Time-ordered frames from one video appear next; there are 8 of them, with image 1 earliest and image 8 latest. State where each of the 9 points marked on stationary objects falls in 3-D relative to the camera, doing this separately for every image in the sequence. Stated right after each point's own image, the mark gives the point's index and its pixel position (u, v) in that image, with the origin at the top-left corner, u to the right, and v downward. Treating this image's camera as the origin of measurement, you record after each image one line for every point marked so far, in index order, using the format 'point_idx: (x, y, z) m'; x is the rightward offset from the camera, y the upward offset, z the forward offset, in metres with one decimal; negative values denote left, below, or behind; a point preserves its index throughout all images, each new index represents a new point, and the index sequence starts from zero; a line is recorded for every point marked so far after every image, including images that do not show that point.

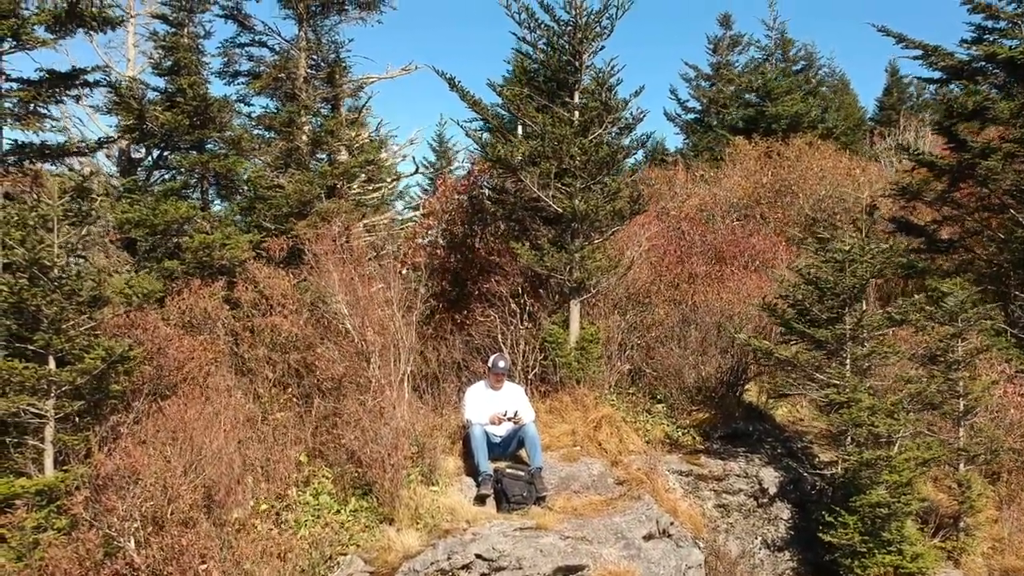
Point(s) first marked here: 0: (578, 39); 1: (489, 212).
0: (+0.7, +2.8, +6.3) m
1: (-0.3, +1.0, +7.0) m
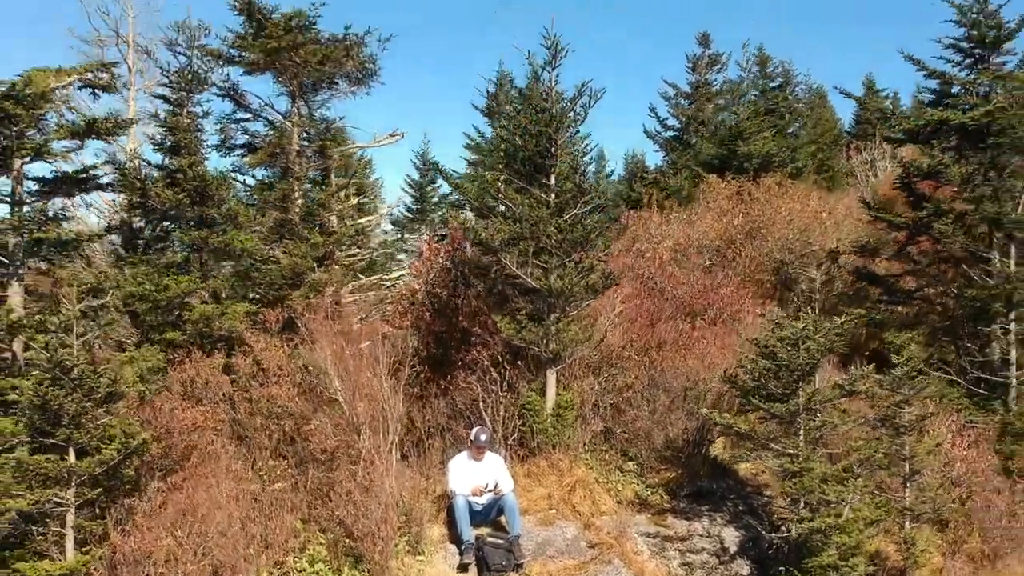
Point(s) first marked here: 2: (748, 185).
0: (+0.5, +2.0, +6.8) m
1: (-0.5, +0.1, +7.5) m
2: (+5.9, +2.5, +14.0) m
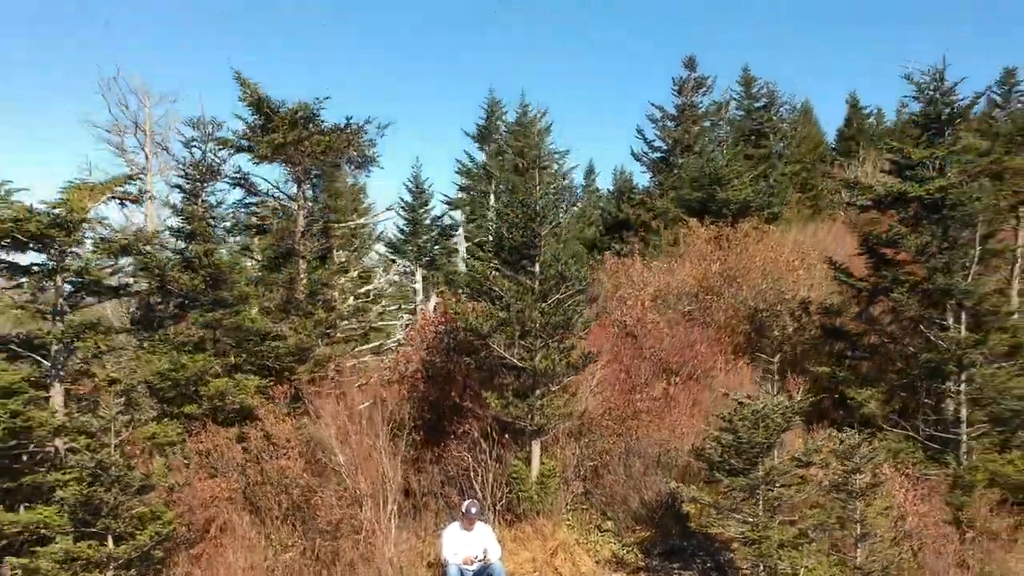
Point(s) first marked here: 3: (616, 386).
0: (+0.3, +0.9, +7.4) m
1: (-0.7, -1.0, +8.2) m
2: (+5.7, +1.4, +14.7) m
3: (+1.8, -1.8, +9.6) m
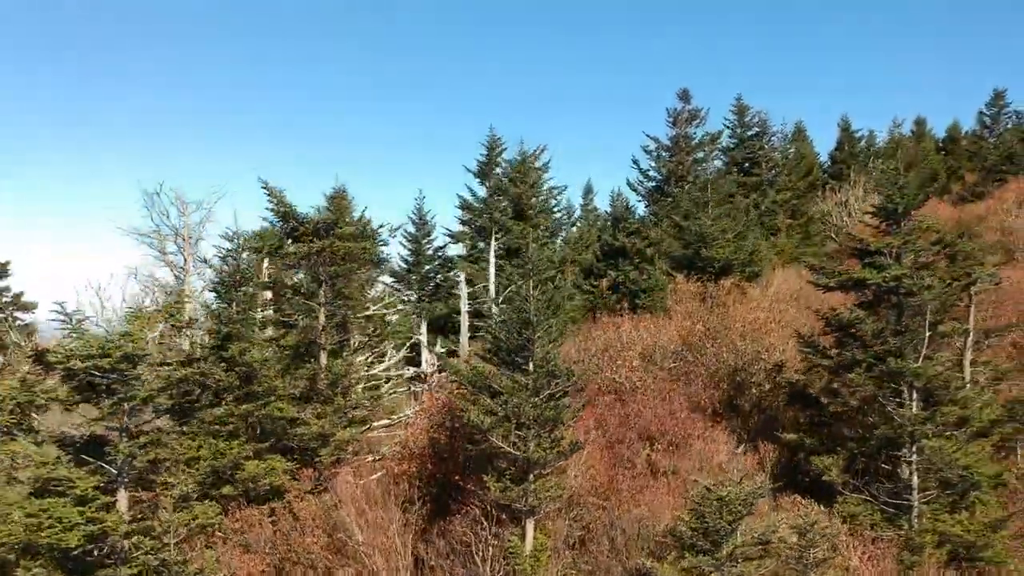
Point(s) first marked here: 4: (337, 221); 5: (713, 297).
0: (+0.3, -0.6, +8.5) m
1: (-0.8, -2.5, +9.2) m
2: (+5.7, -0.1, +15.8) m
3: (+1.7, -3.3, +10.6) m
4: (-3.0, +1.1, +9.4) m
5: (+5.7, -0.3, +15.6) m
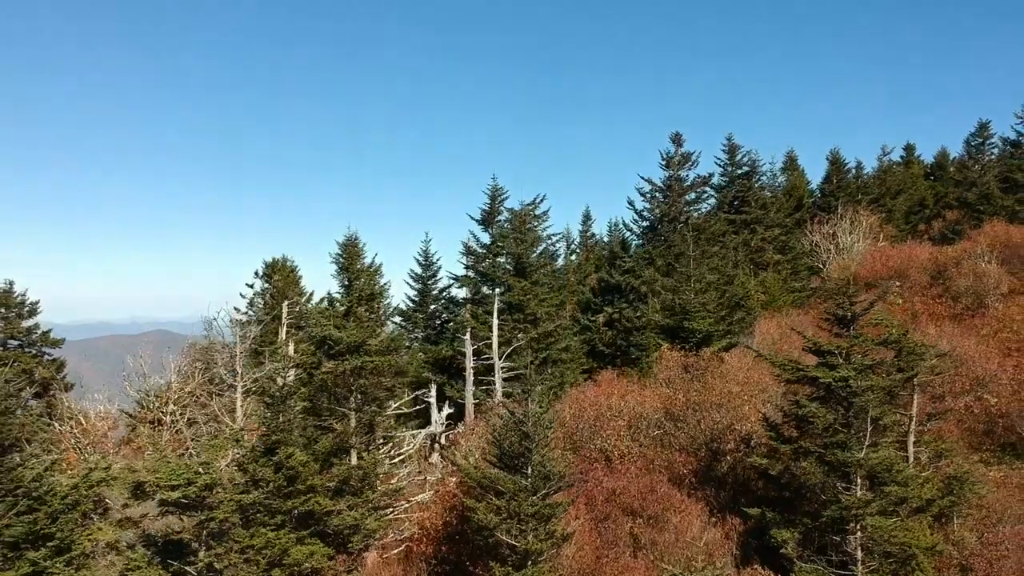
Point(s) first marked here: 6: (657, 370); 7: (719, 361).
0: (+0.3, -2.8, +10.2) m
1: (-0.7, -4.7, +10.9) m
2: (+5.7, -2.3, +17.5) m
3: (+1.8, -5.5, +12.3) m
4: (-3.0, -1.1, +11.2) m
5: (+5.7, -2.4, +17.2) m
6: (+5.0, -3.0, +18.9) m
7: (+6.8, -2.6, +18.2) m
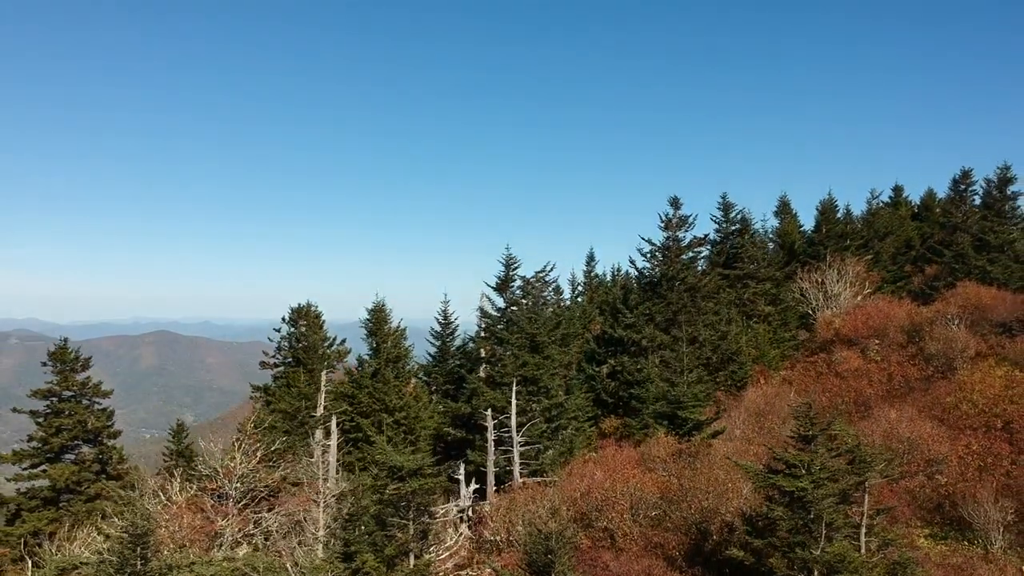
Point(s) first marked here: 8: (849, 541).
0: (+1.0, -6.2, +13.1) m
1: (-0.1, -8.1, +13.8) m
2: (+6.4, -5.8, +20.3) m
3: (+2.4, -9.0, +15.2) m
4: (-2.3, -4.5, +14.1) m
5: (+6.4, -5.9, +20.1) m
6: (+5.7, -6.5, +21.7) m
7: (+7.5, -6.1, +21.0) m
8: (+9.6, -7.2, +15.7) m
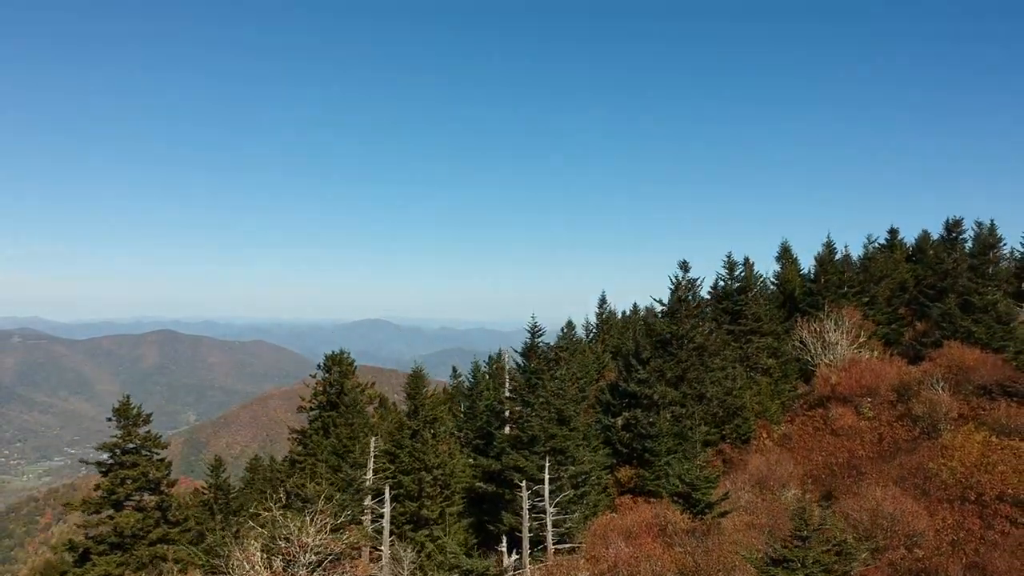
0: (+2.5, -10.5, +16.3) m
1: (+1.5, -12.4, +17.0) m
2: (+7.9, -10.0, +23.6) m
3: (+4.0, -13.2, +18.4) m
4: (-0.8, -8.8, +17.3) m
5: (+8.0, -10.2, +23.3) m
6: (+7.2, -10.7, +25.0) m
7: (+9.1, -10.3, +24.2) m
8: (+11.2, -11.5, +18.9) m
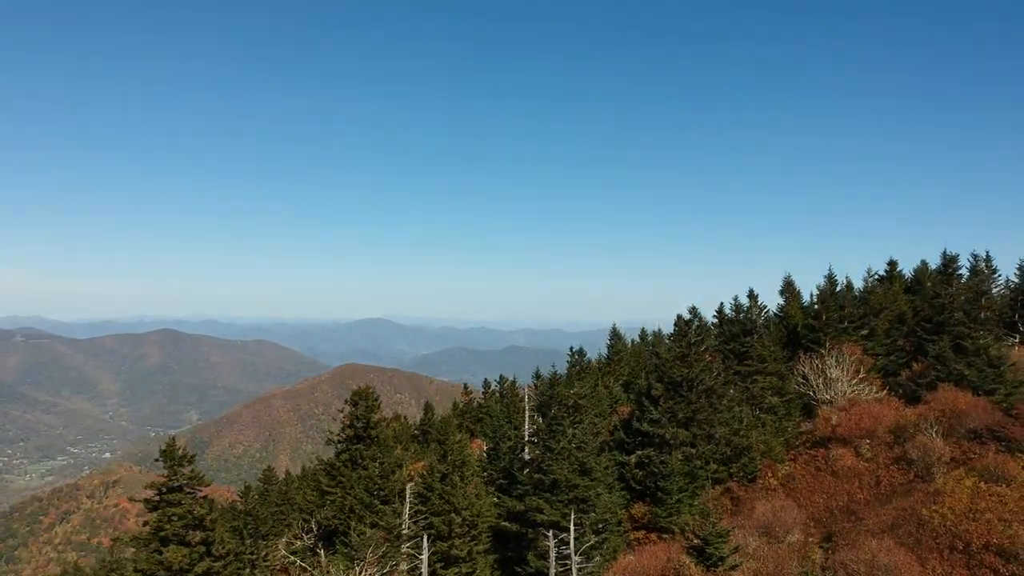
0: (+4.0, -14.1, +18.9) m
1: (+2.9, -16.0, +19.6) m
2: (+9.4, -13.6, +26.1) m
3: (+5.5, -16.8, +21.0) m
4: (+0.7, -12.4, +19.9) m
5: (+9.4, -13.7, +25.9) m
6: (+8.7, -14.3, +27.5) m
7: (+10.6, -13.8, +26.8) m
8: (+12.7, -15.0, +21.5) m
